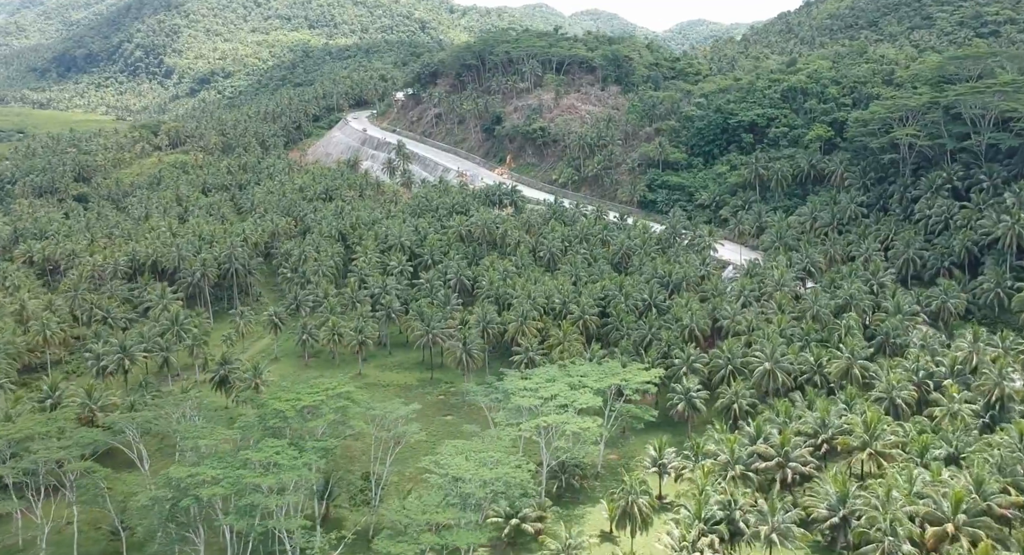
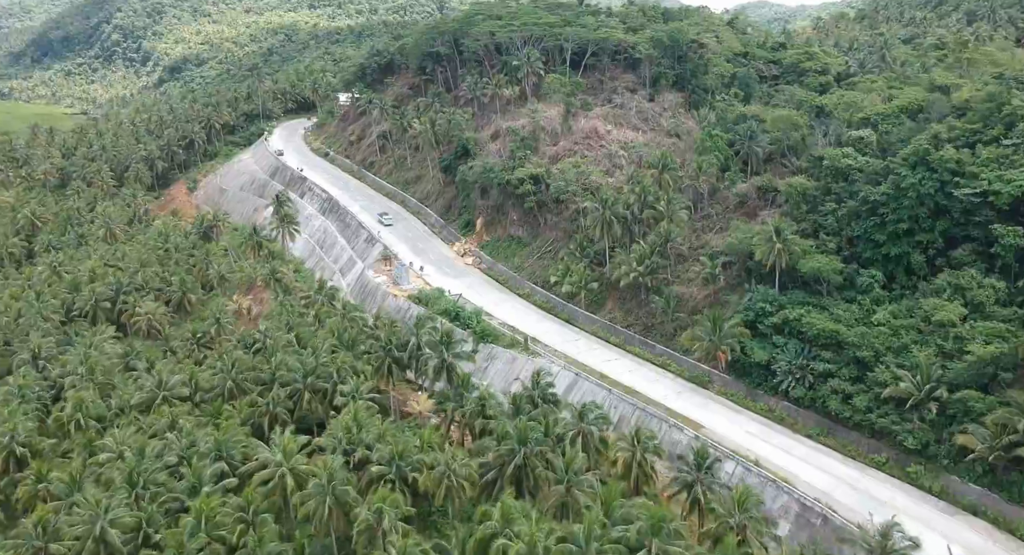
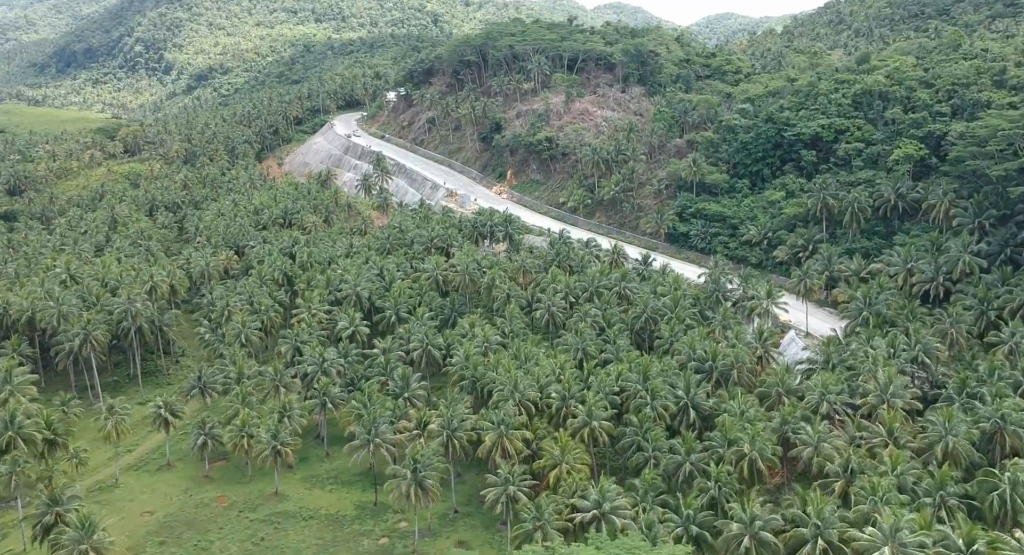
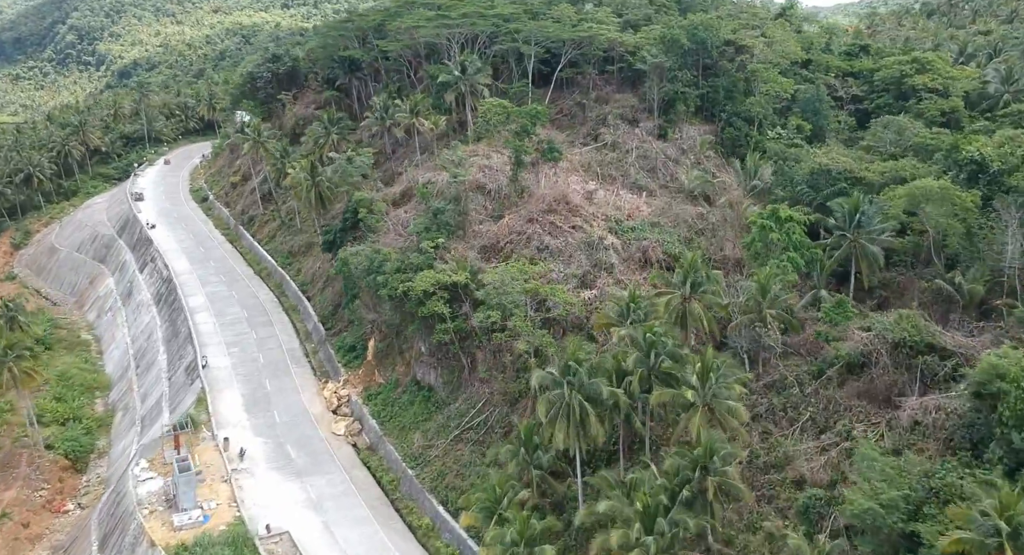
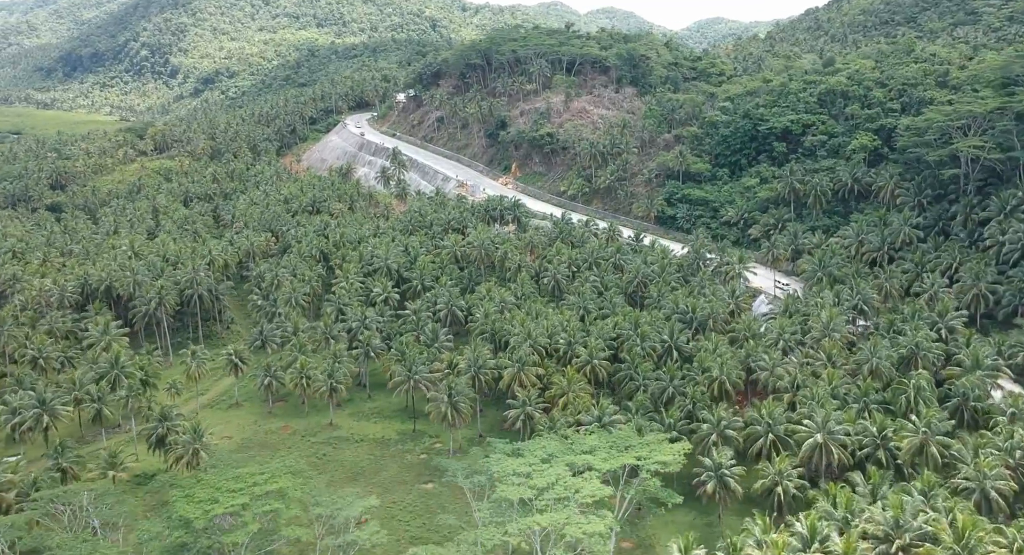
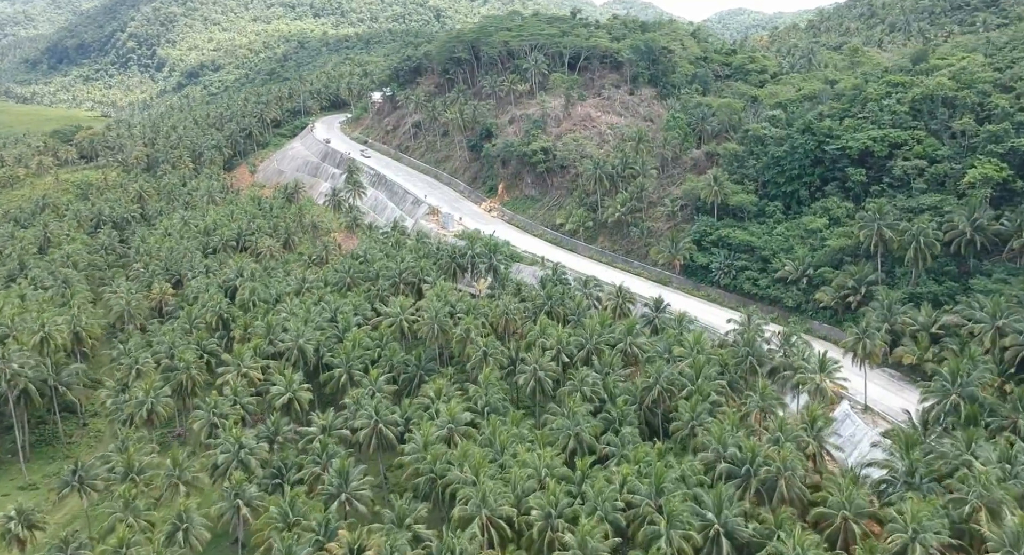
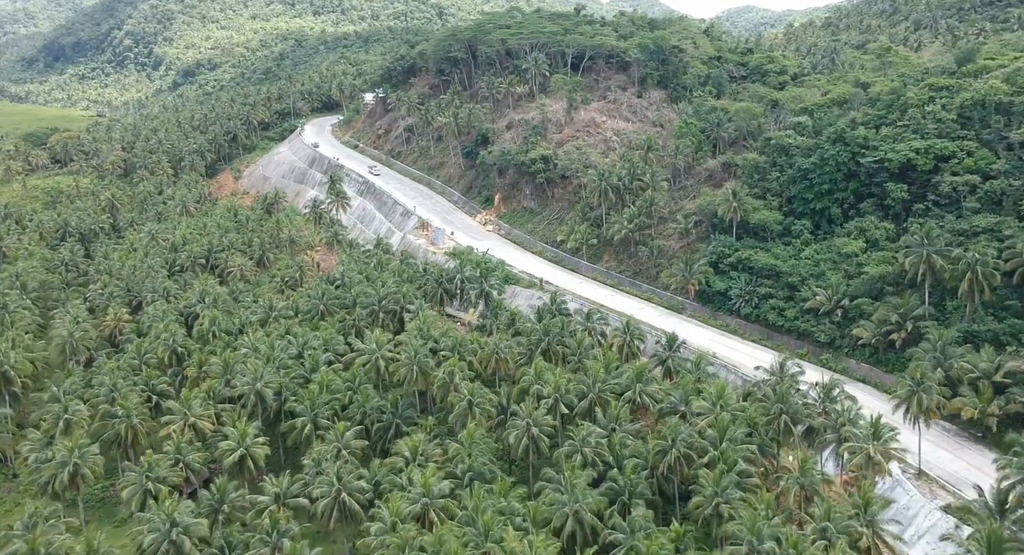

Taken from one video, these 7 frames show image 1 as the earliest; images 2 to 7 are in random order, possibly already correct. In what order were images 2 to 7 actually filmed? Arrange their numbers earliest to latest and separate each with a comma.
5, 3, 6, 7, 2, 4
